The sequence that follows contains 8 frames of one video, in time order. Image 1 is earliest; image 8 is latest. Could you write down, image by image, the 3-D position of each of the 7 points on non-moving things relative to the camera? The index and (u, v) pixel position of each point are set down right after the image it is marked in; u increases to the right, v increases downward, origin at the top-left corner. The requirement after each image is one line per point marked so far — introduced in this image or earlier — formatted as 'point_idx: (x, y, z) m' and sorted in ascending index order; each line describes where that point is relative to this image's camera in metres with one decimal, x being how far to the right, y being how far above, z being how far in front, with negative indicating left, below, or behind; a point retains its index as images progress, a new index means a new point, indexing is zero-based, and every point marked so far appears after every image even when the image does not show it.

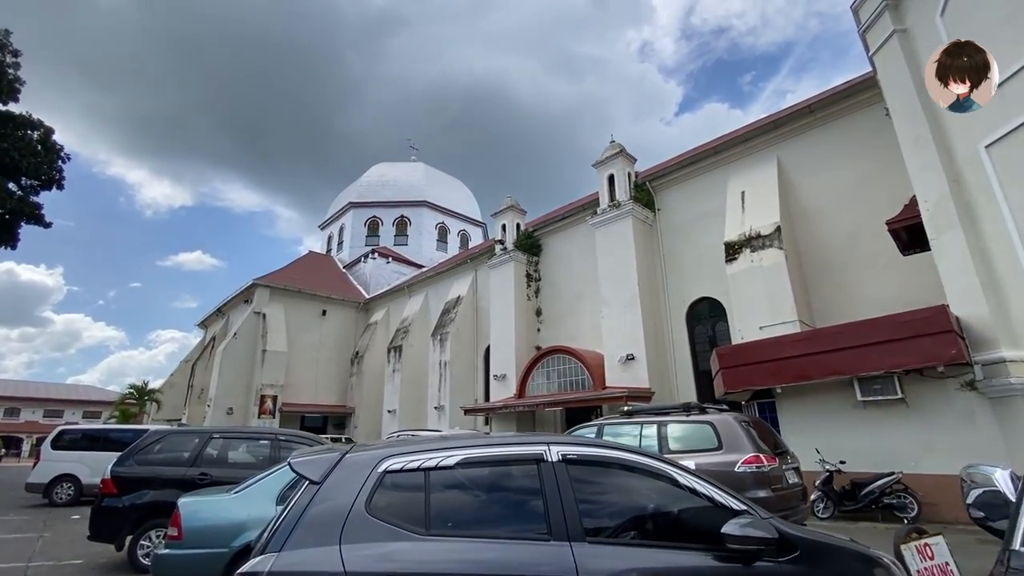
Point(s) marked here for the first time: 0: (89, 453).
0: (-8.0, -3.1, +9.0) m
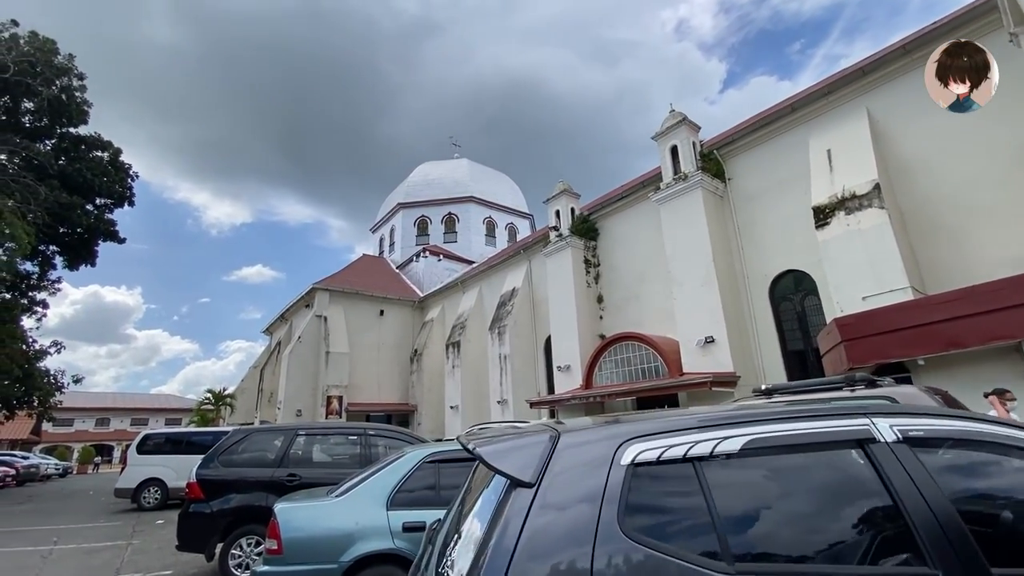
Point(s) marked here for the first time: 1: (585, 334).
0: (-6.5, -3.3, +9.2) m
1: (+2.3, -1.5, +14.9) m
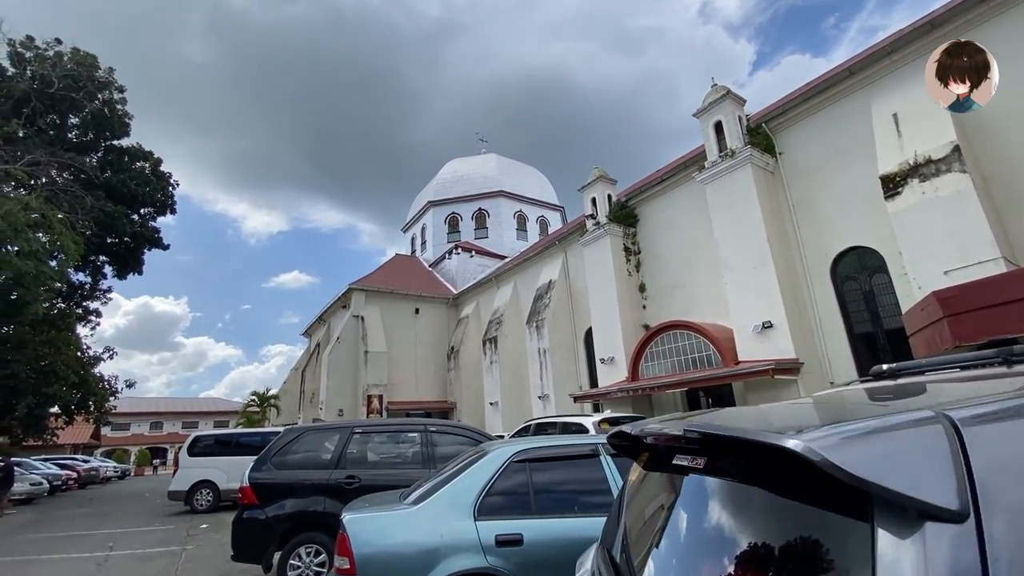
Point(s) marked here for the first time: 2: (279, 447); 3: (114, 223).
0: (-5.5, -3.3, +9.2) m
1: (+3.5, -1.1, +14.3) m
2: (-2.1, -1.4, +4.3) m
3: (-11.7, +2.0, +14.0) m
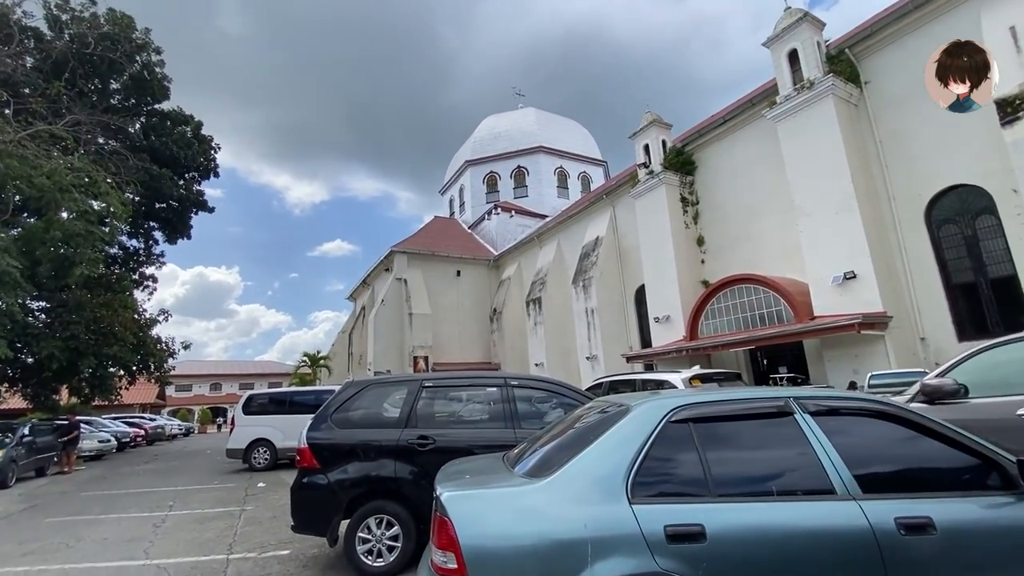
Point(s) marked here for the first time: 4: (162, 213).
0: (-4.5, -2.5, +9.2) m
1: (+4.8, +0.2, +13.4) m
2: (-1.4, -0.9, +3.9) m
3: (-10.4, +3.0, +14.1) m
4: (-11.1, +2.3, +15.2) m
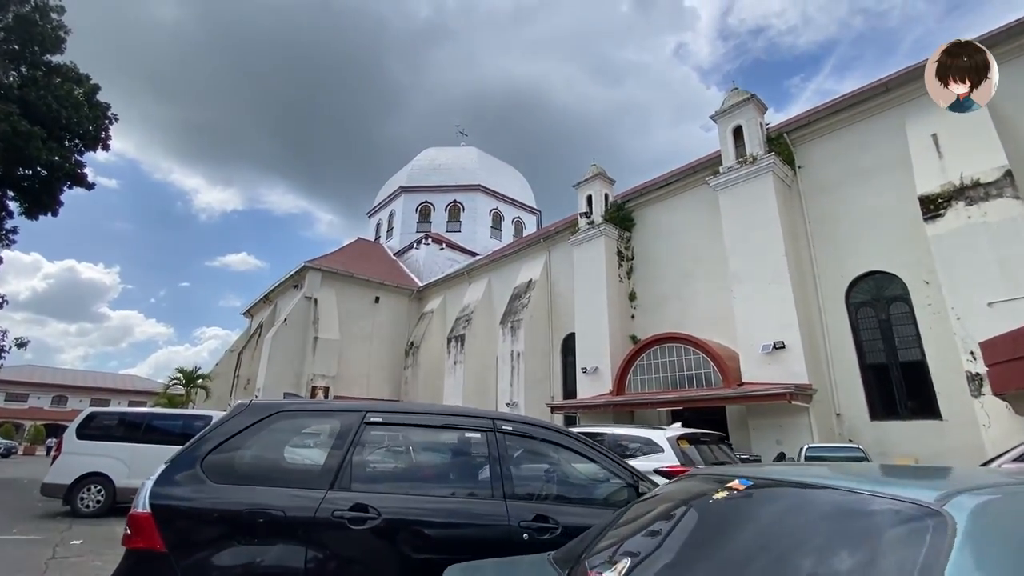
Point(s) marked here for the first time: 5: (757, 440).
0: (-5.8, -2.4, +7.2) m
1: (+2.9, -1.3, +13.2) m
2: (-1.7, -0.8, +2.7) m
3: (-11.8, +3.5, +11.6) m
4: (-12.7, +2.8, +12.5) m
5: (+5.0, -3.1, +9.8) m
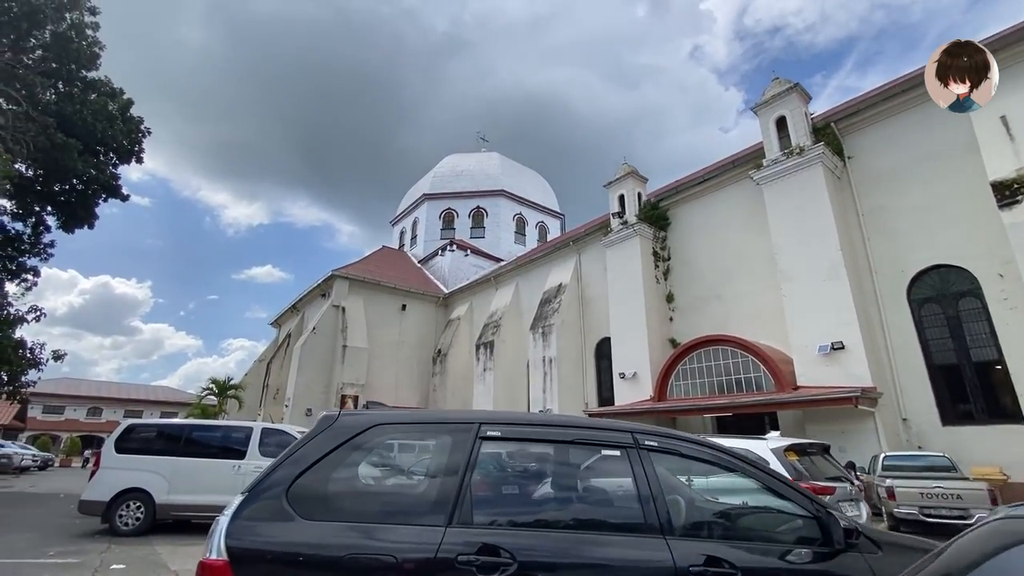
0: (-5.1, -2.5, +7.1) m
1: (+3.8, -1.3, +12.7) m
2: (-1.2, -0.8, +2.4) m
3: (-11.0, +3.2, +11.7) m
4: (-11.9, +2.4, +12.7) m
5: (+5.8, -3.0, +9.1) m
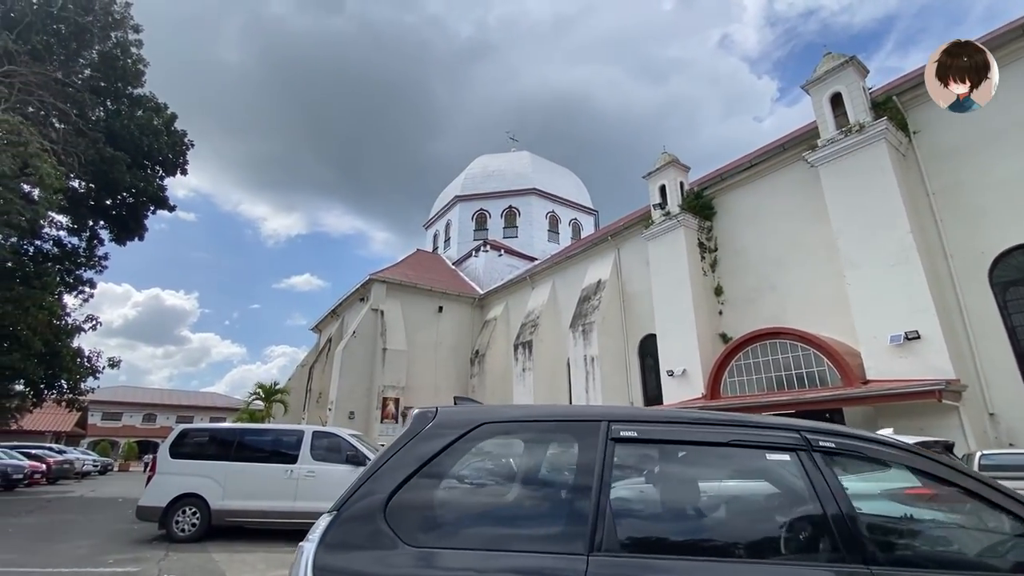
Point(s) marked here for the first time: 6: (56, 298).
0: (-4.3, -2.6, +7.1) m
1: (+4.8, -1.1, +12.1) m
2: (-0.8, -0.8, +2.2) m
3: (-10.1, +2.9, +12.1) m
4: (-10.9, +2.2, +13.1) m
5: (+6.7, -2.8, +8.4) m
6: (-11.1, -0.3, +11.8) m
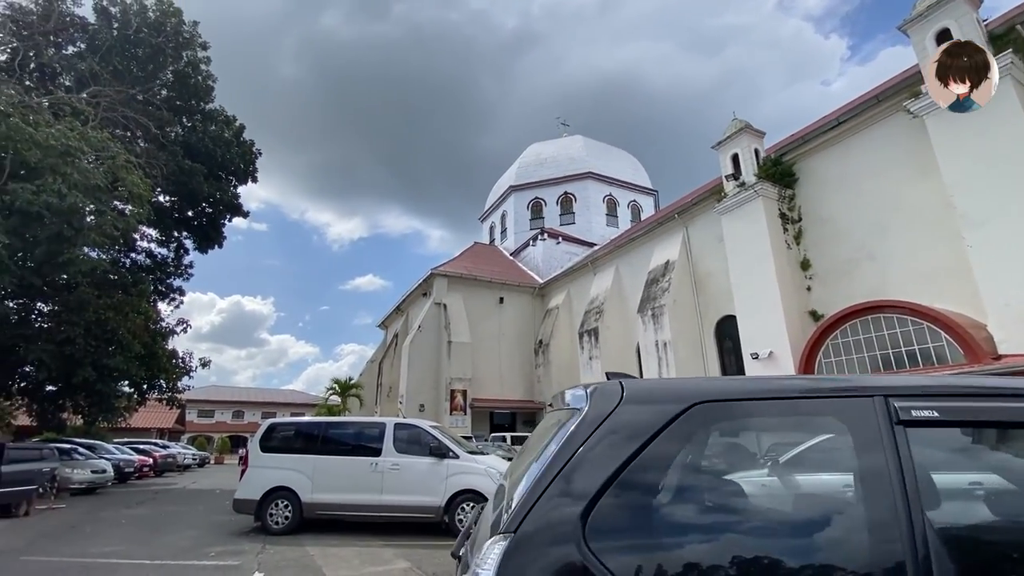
0: (-3.1, -2.5, +7.2) m
1: (+6.5, -0.5, +11.1) m
2: (-0.3, -0.6, +1.9) m
3: (-8.6, +2.8, +12.8) m
4: (-9.2, +2.0, +13.9) m
5: (+7.9, -2.1, +7.3) m
6: (-9.4, -0.4, +12.6) m
